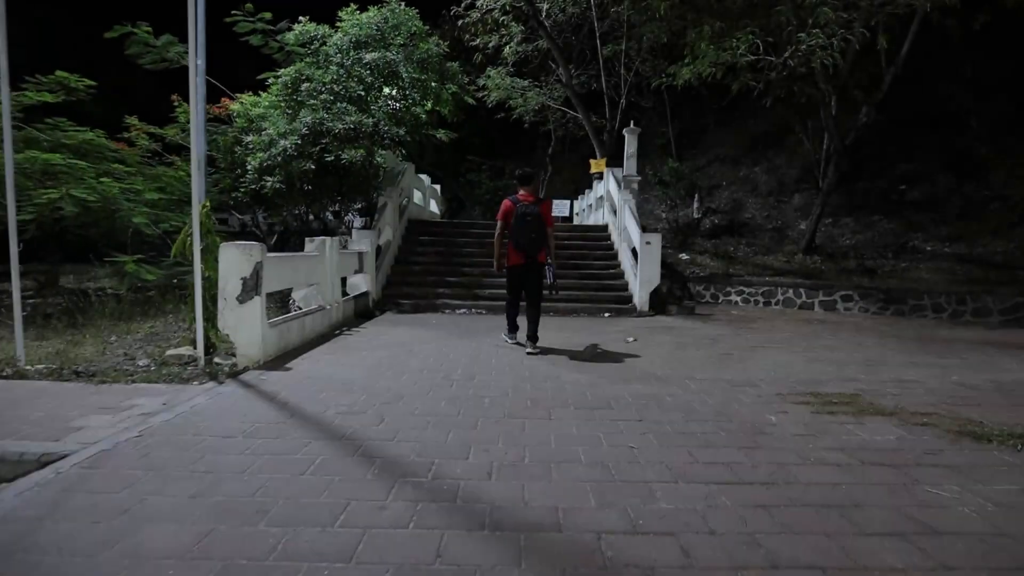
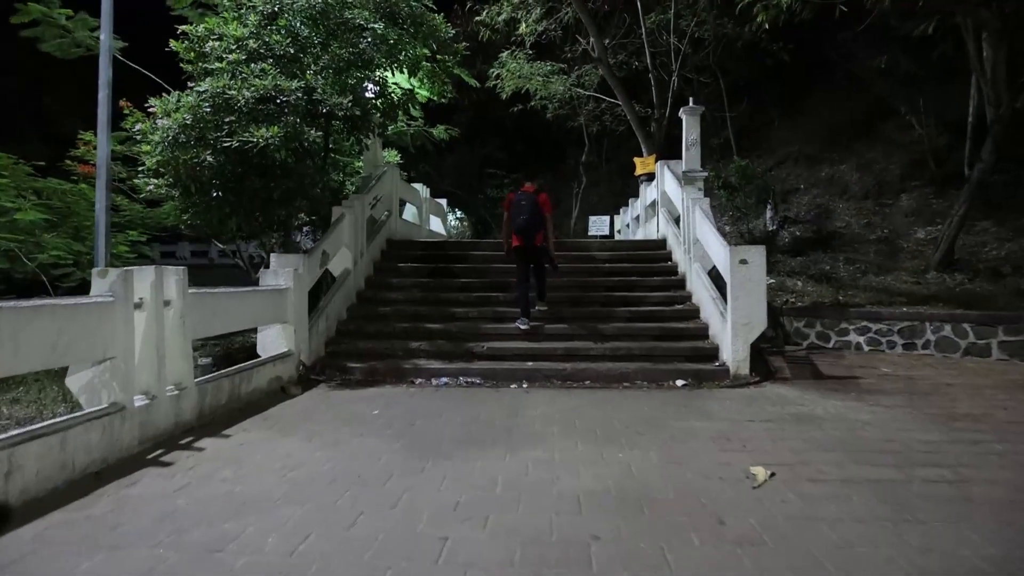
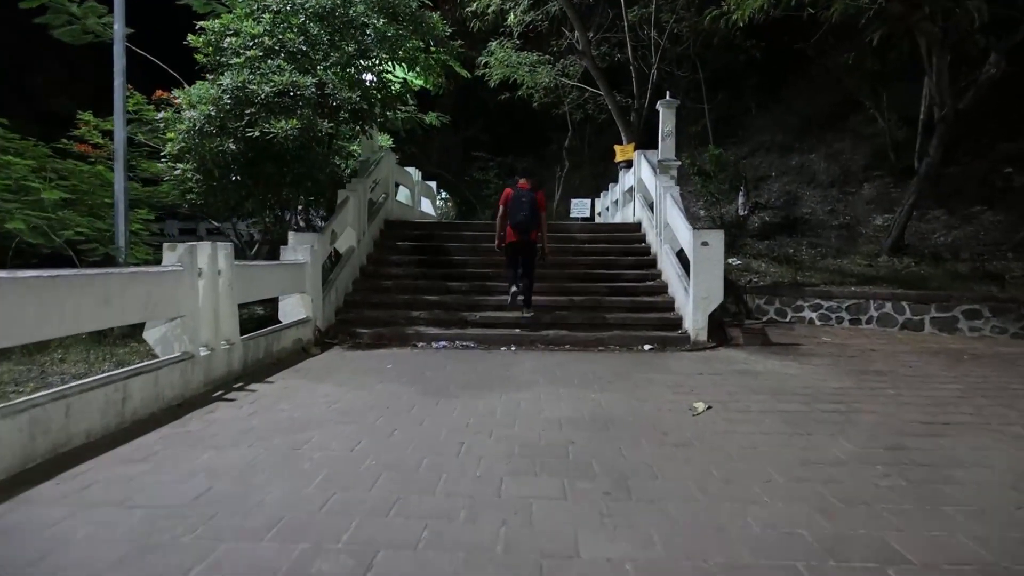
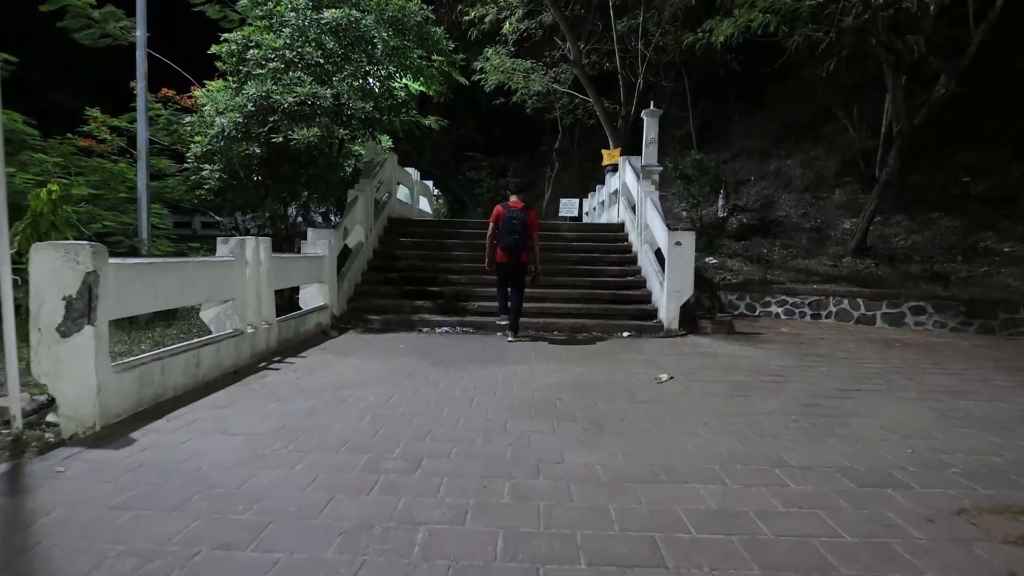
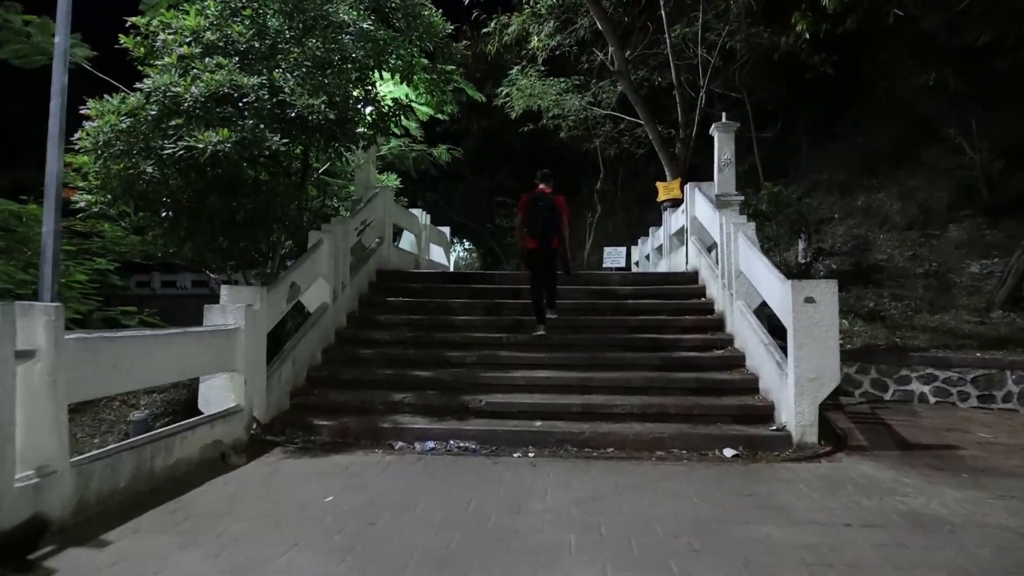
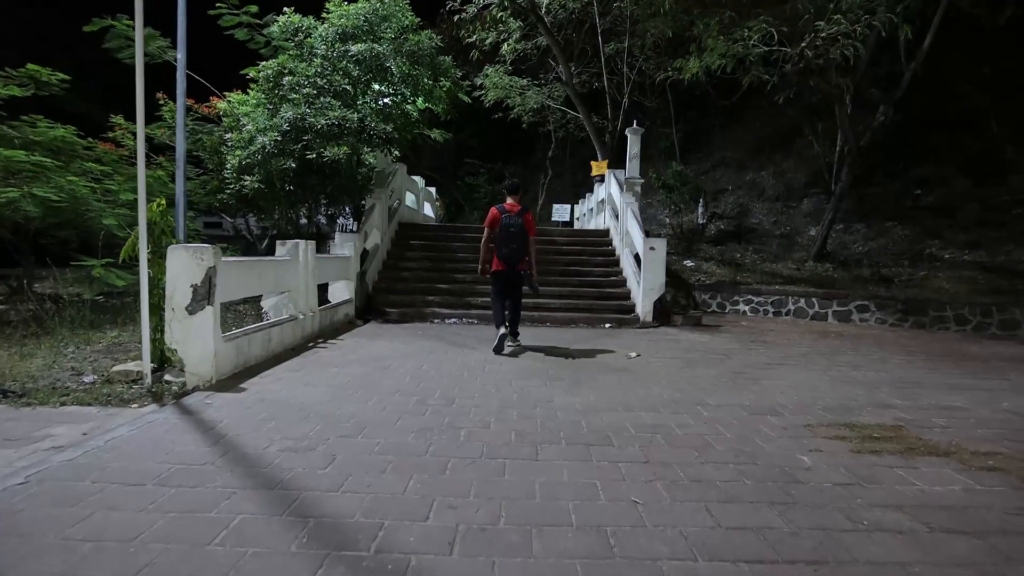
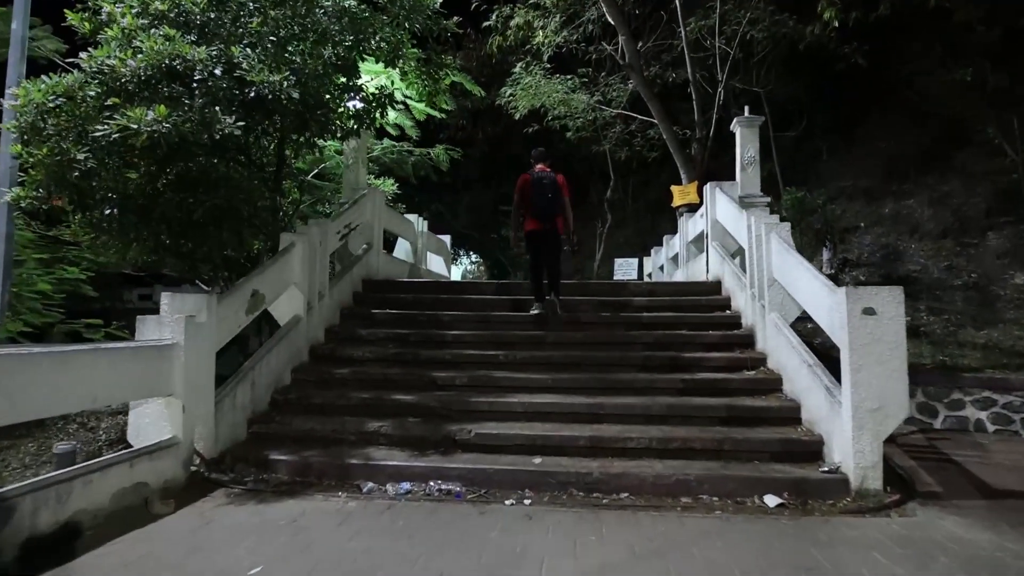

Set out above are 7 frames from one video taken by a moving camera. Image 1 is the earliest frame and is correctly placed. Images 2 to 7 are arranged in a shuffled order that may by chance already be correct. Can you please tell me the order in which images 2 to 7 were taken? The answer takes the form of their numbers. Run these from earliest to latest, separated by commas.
6, 4, 3, 2, 5, 7
